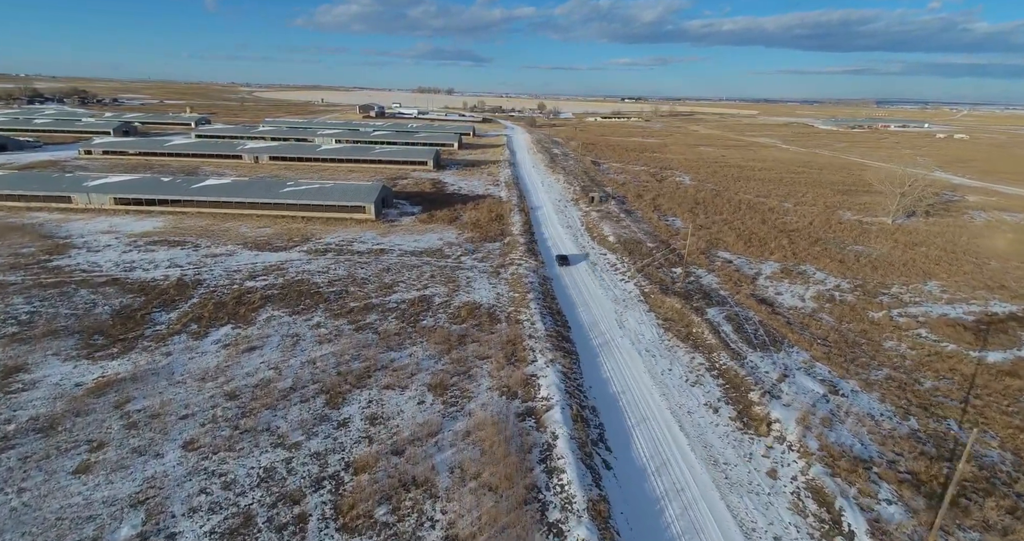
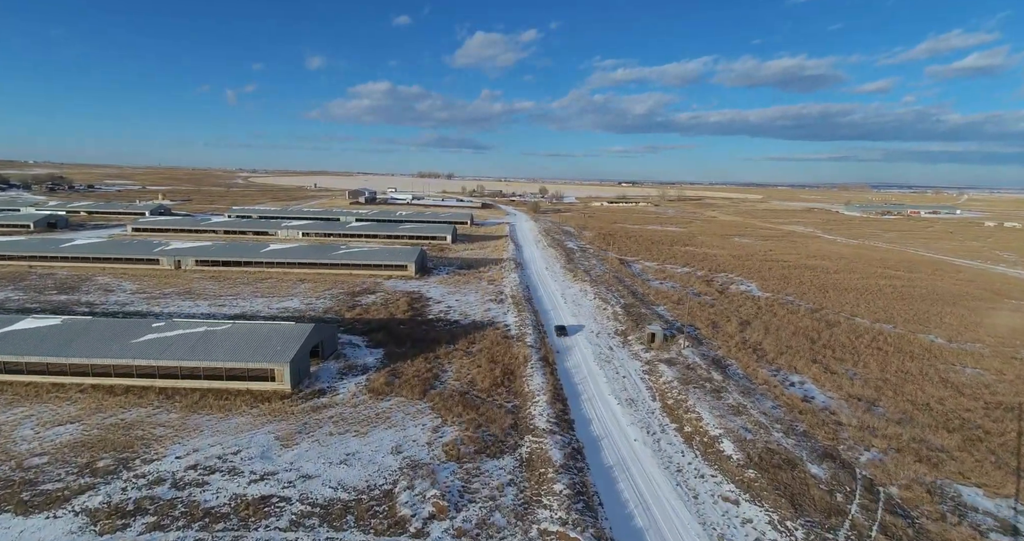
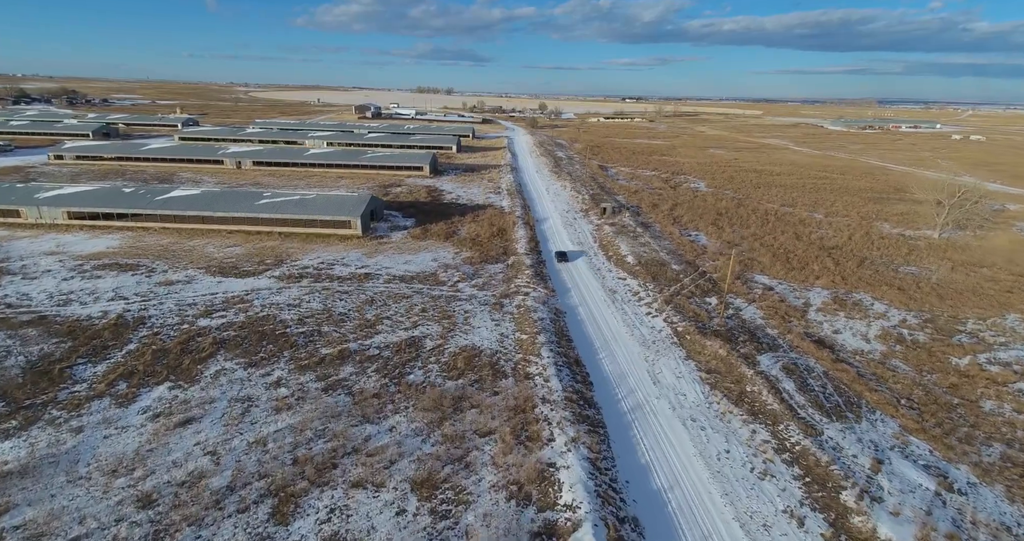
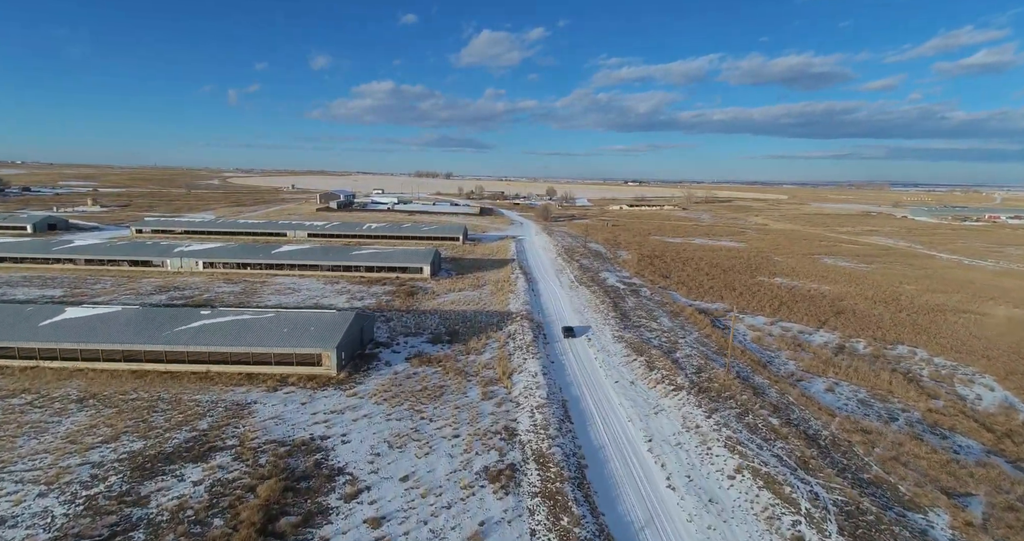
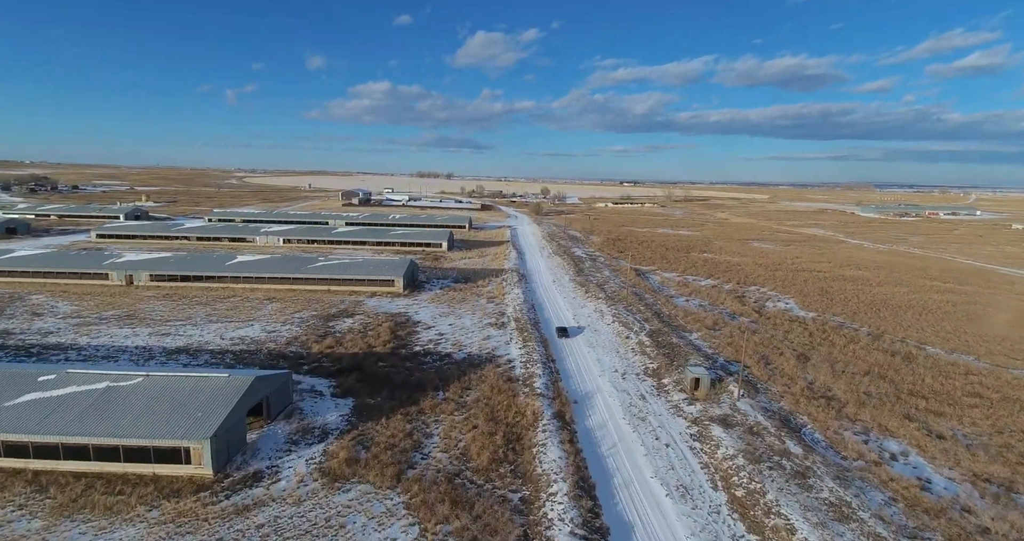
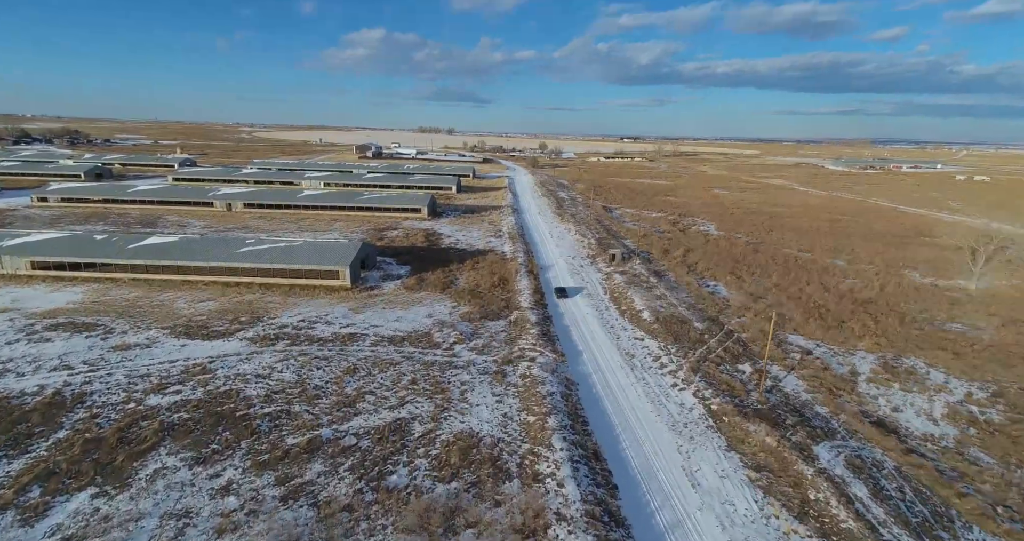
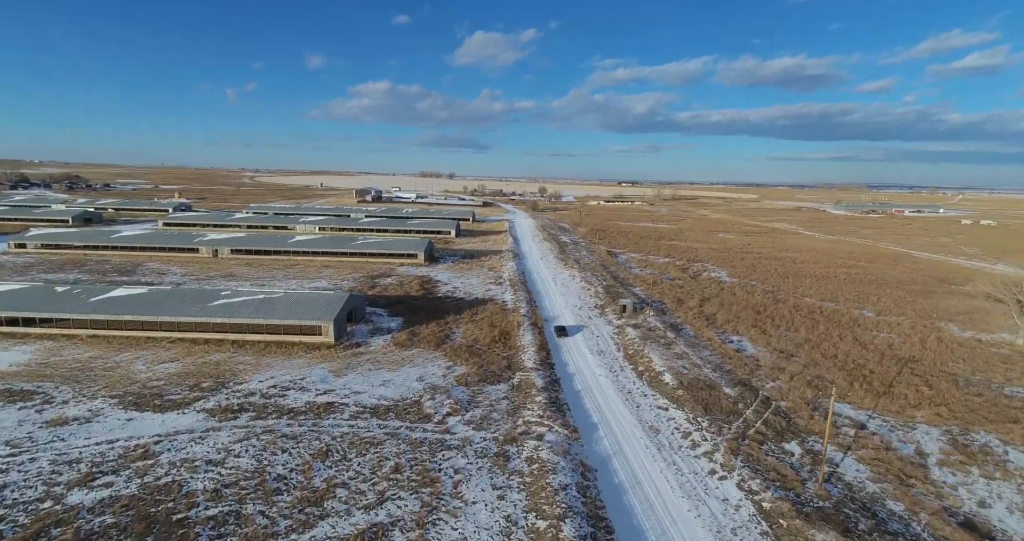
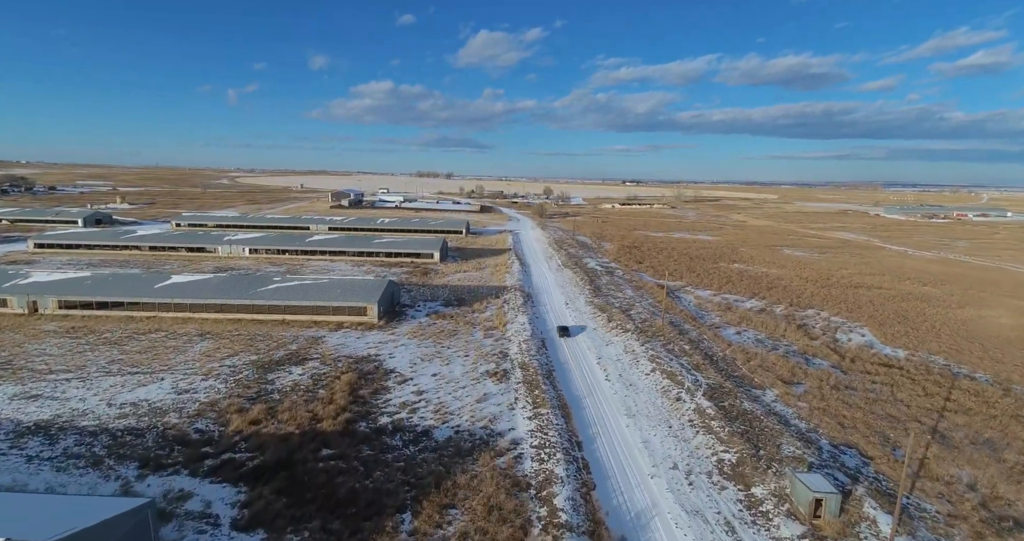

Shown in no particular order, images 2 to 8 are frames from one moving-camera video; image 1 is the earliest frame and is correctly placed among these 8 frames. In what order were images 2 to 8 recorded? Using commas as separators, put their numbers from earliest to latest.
3, 6, 7, 2, 5, 8, 4
